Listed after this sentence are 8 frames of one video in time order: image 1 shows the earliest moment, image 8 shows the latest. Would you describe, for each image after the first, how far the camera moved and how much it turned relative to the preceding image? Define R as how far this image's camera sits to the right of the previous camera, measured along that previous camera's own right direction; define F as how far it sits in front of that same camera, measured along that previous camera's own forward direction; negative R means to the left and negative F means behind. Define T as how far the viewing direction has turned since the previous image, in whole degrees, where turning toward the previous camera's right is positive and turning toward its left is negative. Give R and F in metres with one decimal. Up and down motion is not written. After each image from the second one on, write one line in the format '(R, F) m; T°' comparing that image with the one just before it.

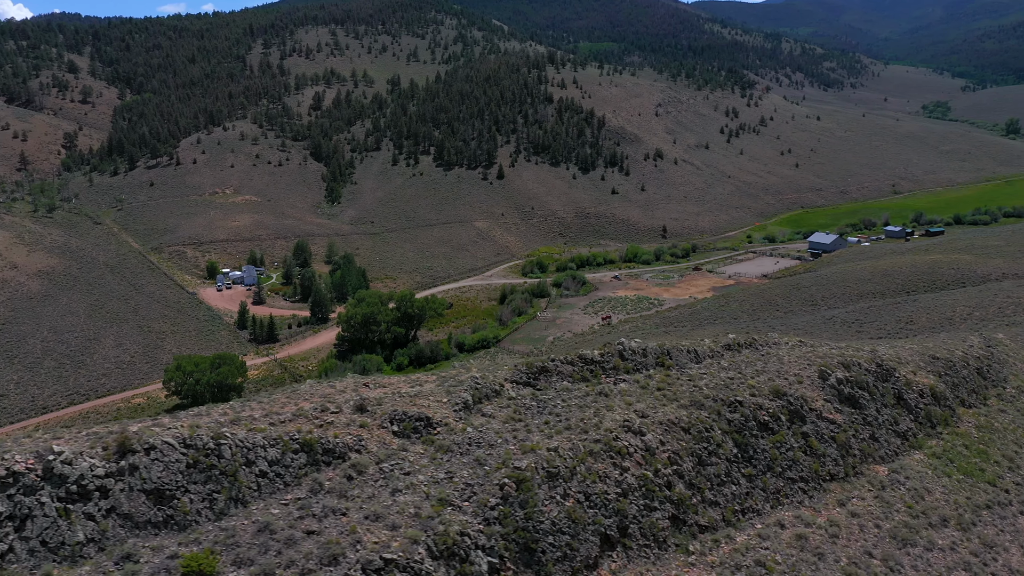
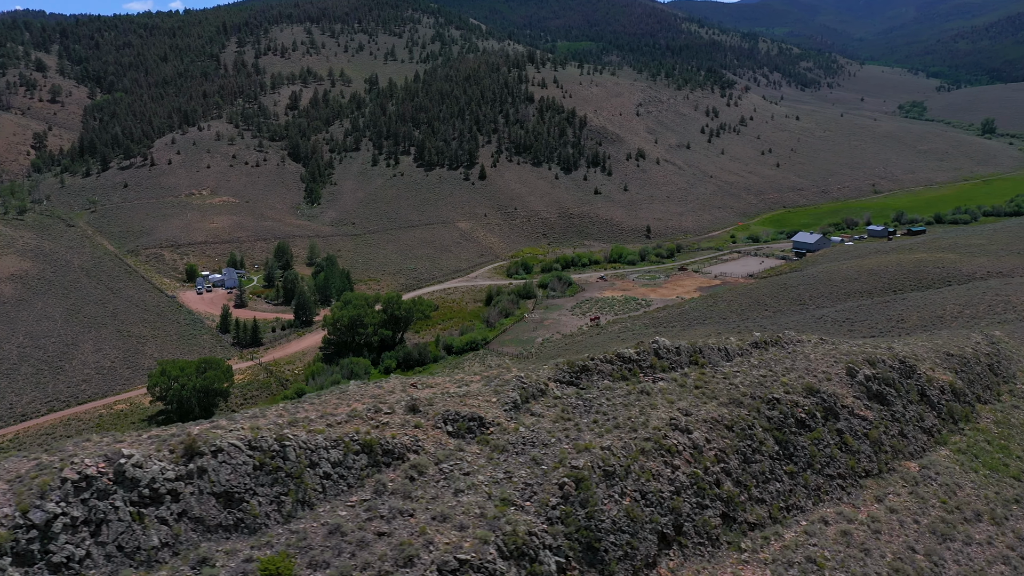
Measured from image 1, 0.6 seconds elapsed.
(-1.4, +0.1) m; +1°
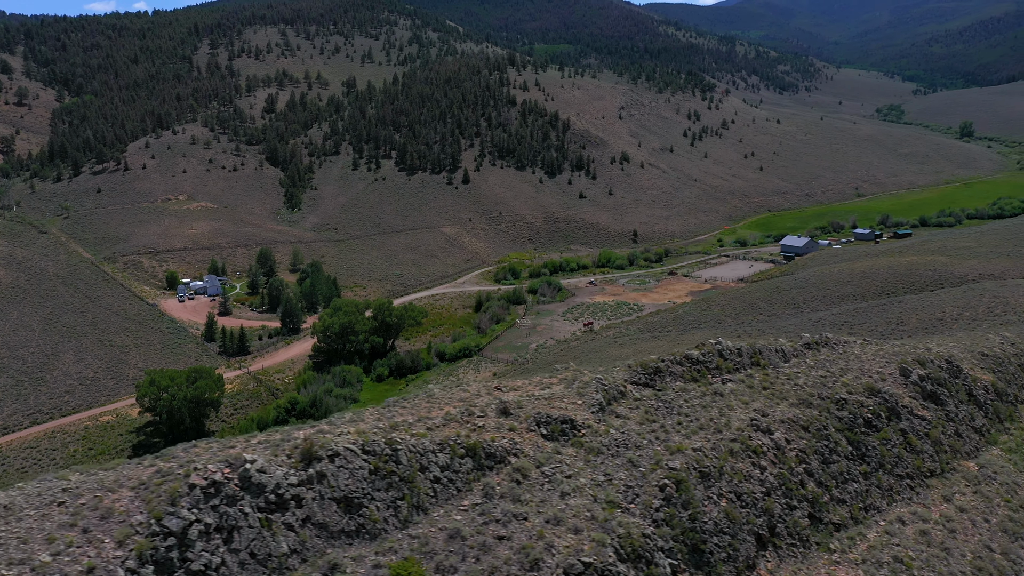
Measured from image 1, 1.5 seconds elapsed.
(-2.1, +0.1) m; +1°
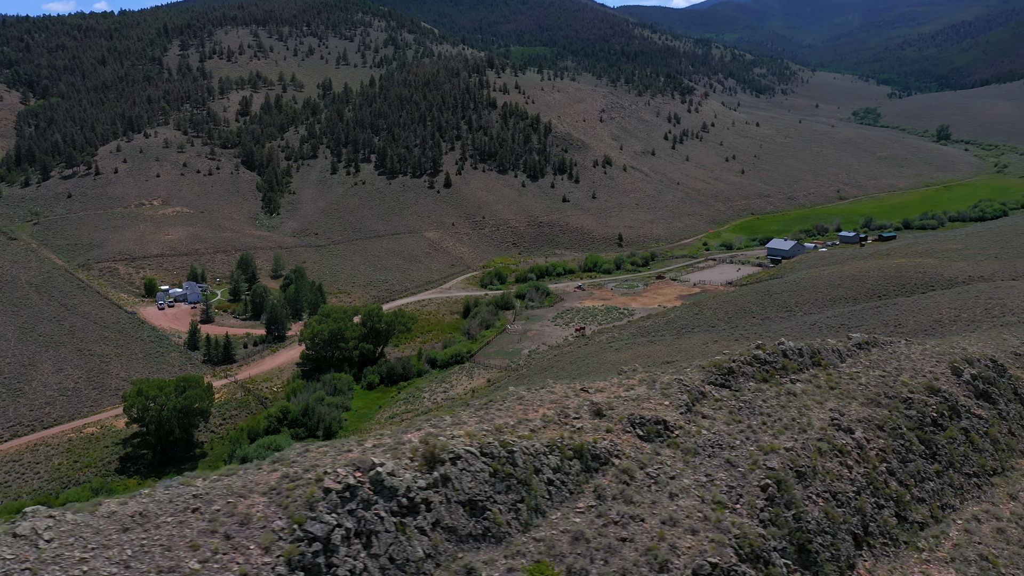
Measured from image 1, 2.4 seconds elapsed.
(-2.1, +0.1) m; +1°
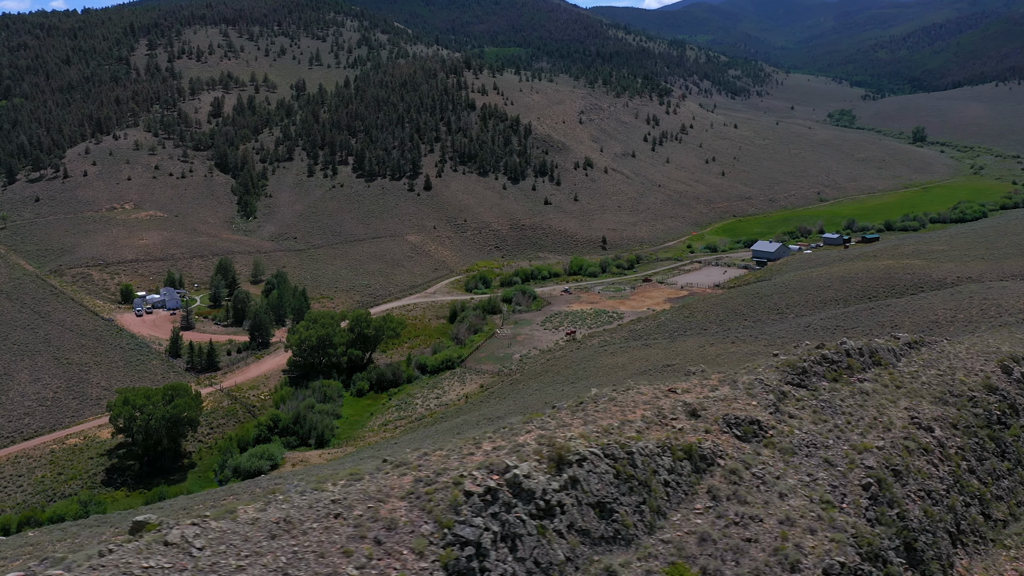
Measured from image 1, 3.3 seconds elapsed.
(-2.2, +0.1) m; +1°
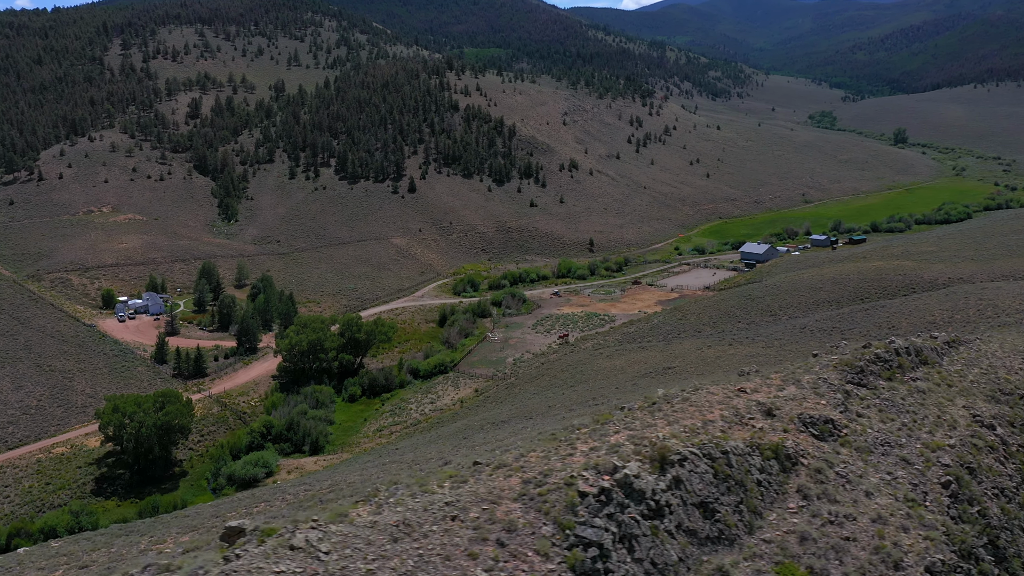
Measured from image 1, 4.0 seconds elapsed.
(-1.7, +0.1) m; +1°
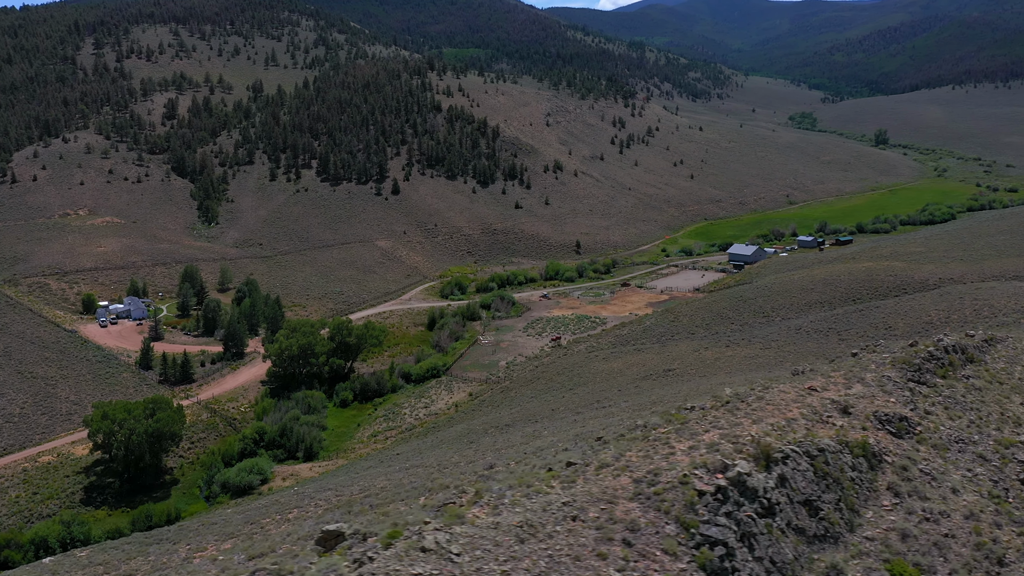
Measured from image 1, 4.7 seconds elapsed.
(-1.7, +0.1) m; +1°
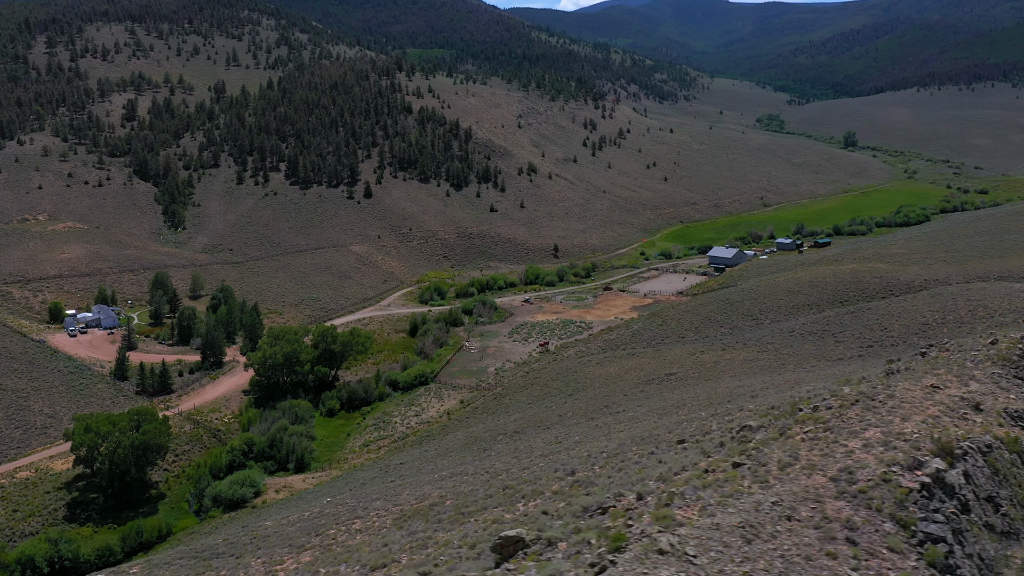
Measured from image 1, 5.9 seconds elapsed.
(-3.0, +0.1) m; +1°
